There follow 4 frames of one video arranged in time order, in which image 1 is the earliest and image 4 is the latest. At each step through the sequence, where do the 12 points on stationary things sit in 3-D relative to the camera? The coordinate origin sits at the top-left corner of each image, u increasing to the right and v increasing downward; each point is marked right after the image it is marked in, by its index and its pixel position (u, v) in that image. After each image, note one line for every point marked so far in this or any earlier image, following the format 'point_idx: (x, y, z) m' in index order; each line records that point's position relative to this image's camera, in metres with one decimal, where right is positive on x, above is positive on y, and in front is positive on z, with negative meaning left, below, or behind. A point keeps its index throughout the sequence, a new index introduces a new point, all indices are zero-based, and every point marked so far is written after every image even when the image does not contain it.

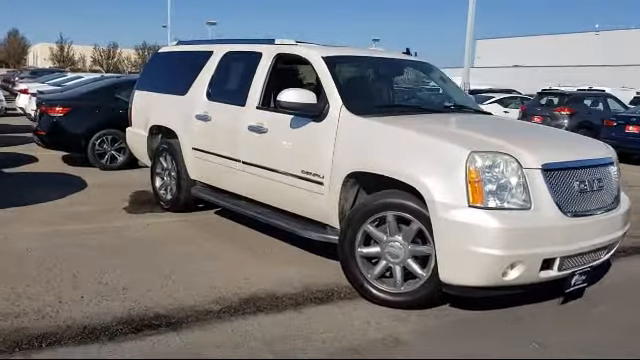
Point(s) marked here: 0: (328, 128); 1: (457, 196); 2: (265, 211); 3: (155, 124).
0: (+0.1, +0.4, +4.9) m
1: (+0.9, -0.1, +4.0) m
2: (-0.5, -0.3, +5.8) m
3: (-1.9, +0.7, +7.2) m
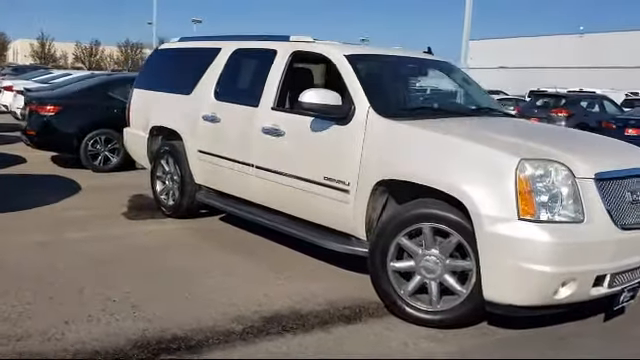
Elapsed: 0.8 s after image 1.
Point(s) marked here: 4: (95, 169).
0: (+0.3, +0.4, +4.6) m
1: (+1.1, -0.2, +3.7) m
2: (-0.4, -0.3, +5.4) m
3: (-1.8, +0.6, +6.8) m
4: (-3.4, +0.2, +9.4) m
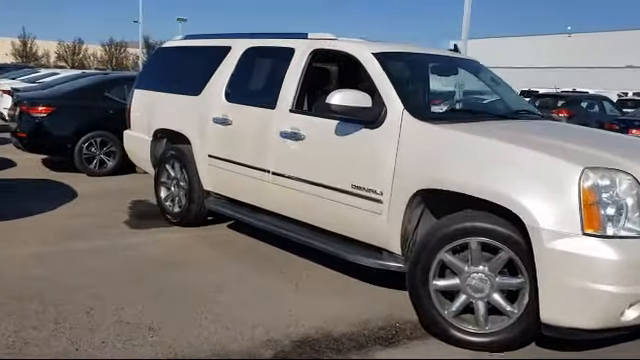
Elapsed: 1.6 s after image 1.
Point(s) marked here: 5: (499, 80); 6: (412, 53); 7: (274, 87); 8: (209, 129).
0: (+0.5, +0.3, +4.2) m
1: (+1.3, -0.2, +3.3) m
2: (-0.2, -0.4, +5.0) m
3: (-1.7, +0.5, +6.4) m
4: (-3.3, +0.1, +8.9) m
5: (+1.6, +0.9, +5.6) m
6: (+0.8, +1.0, +5.1) m
7: (-0.4, +0.8, +5.3) m
8: (-1.0, +0.5, +5.8) m
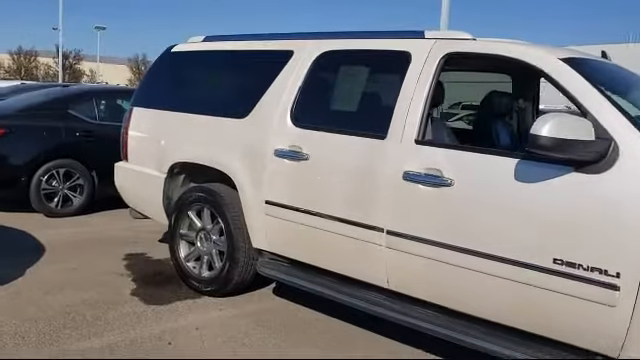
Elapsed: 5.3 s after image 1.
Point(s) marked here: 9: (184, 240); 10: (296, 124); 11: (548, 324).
0: (+1.4, 0.0, +2.8) m
1: (+2.3, -0.5, +2.0) m
2: (+0.6, -0.8, +3.4) m
3: (-1.0, +0.1, +4.7) m
4: (-3.0, -0.4, +6.9) m
5: (+2.3, +0.6, +4.2) m
6: (+1.5, +0.7, +3.7) m
7: (+0.4, +0.4, +3.7) m
8: (-0.3, +0.1, +4.1) m
9: (-1.1, -0.5, +4.8) m
10: (-0.2, +0.4, +4.0) m
11: (+1.1, -0.7, +3.0) m
